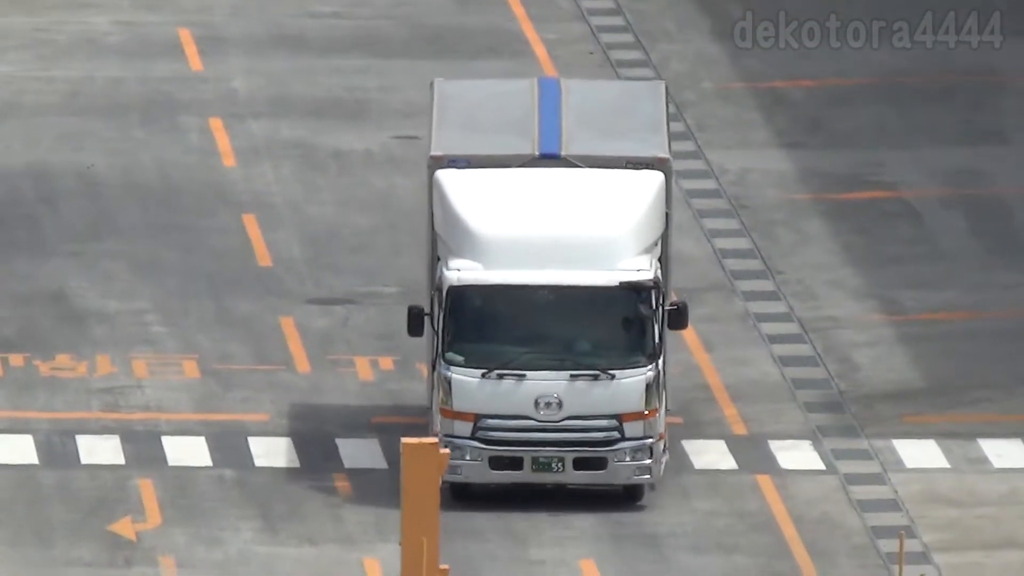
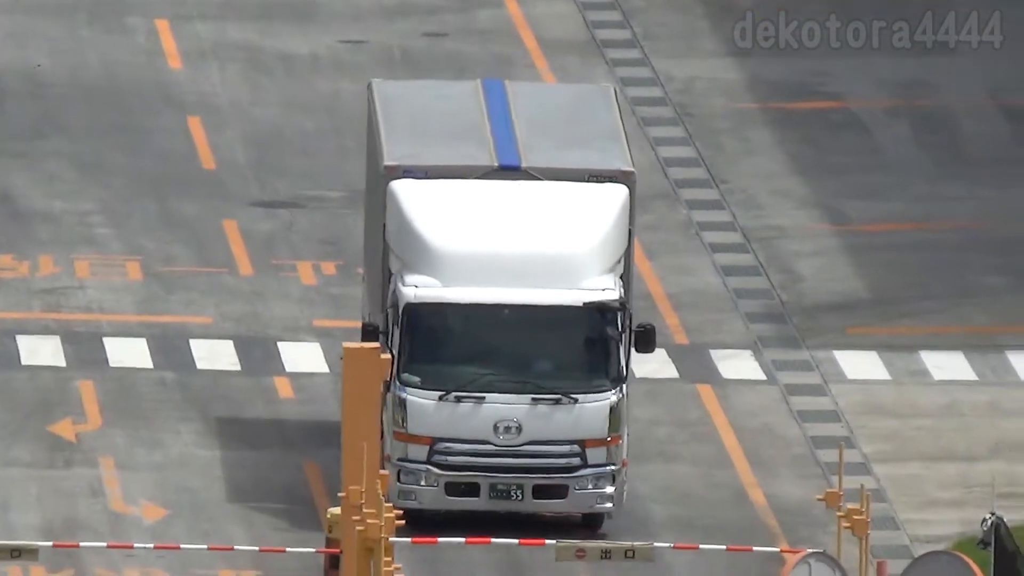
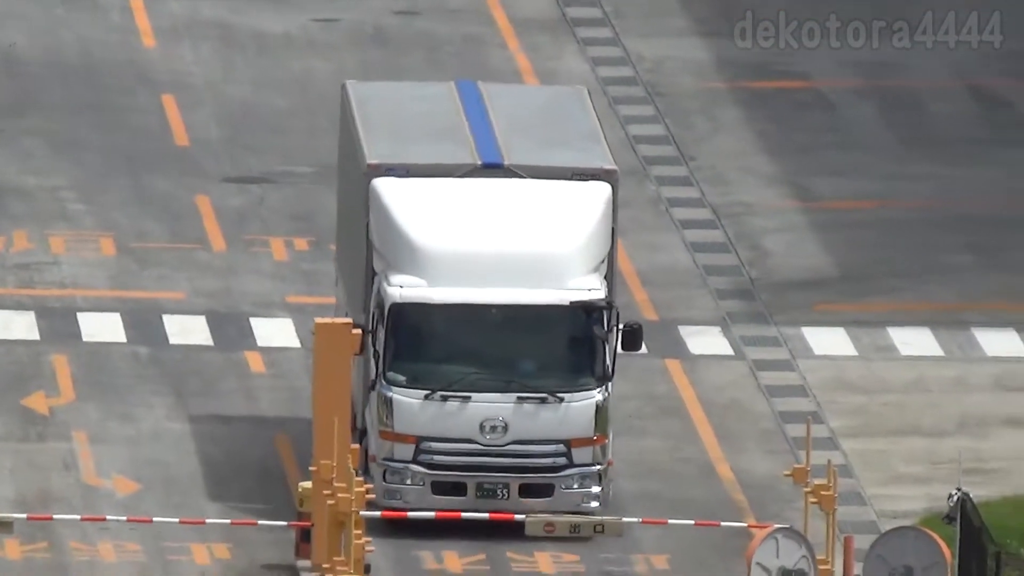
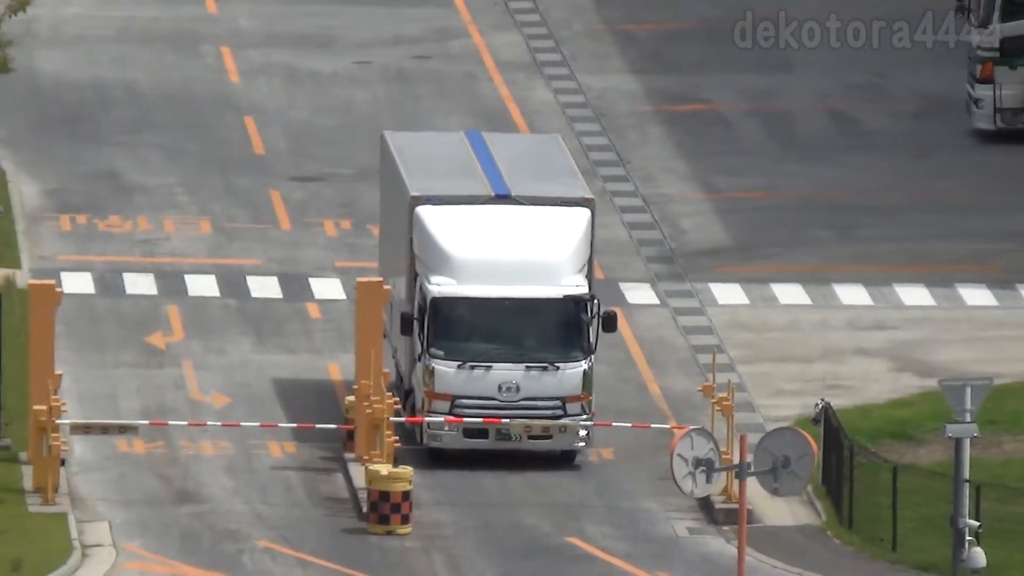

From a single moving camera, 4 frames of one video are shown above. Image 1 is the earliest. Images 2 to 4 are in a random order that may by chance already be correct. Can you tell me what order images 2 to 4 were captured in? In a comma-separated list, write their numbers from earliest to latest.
2, 3, 4
